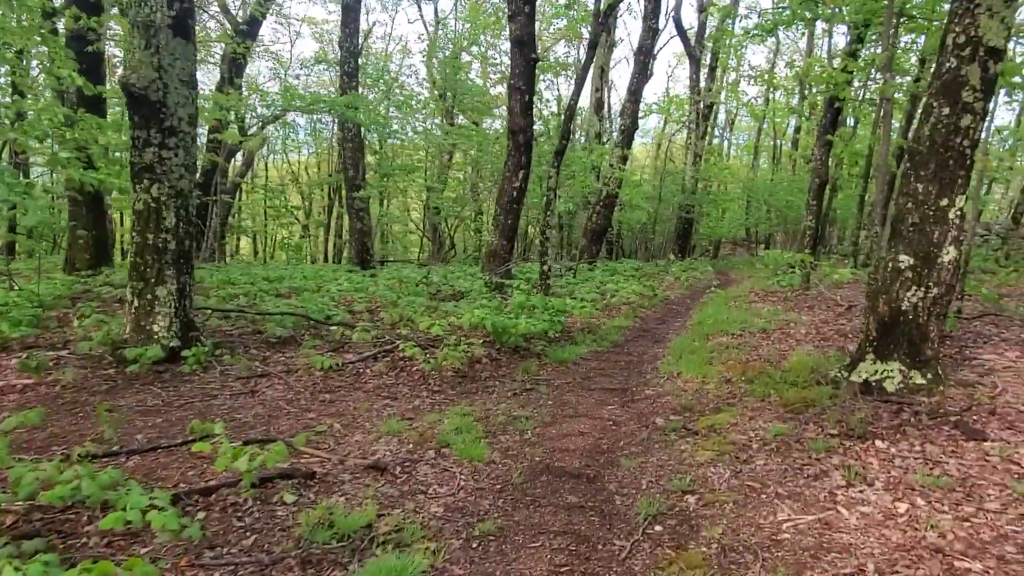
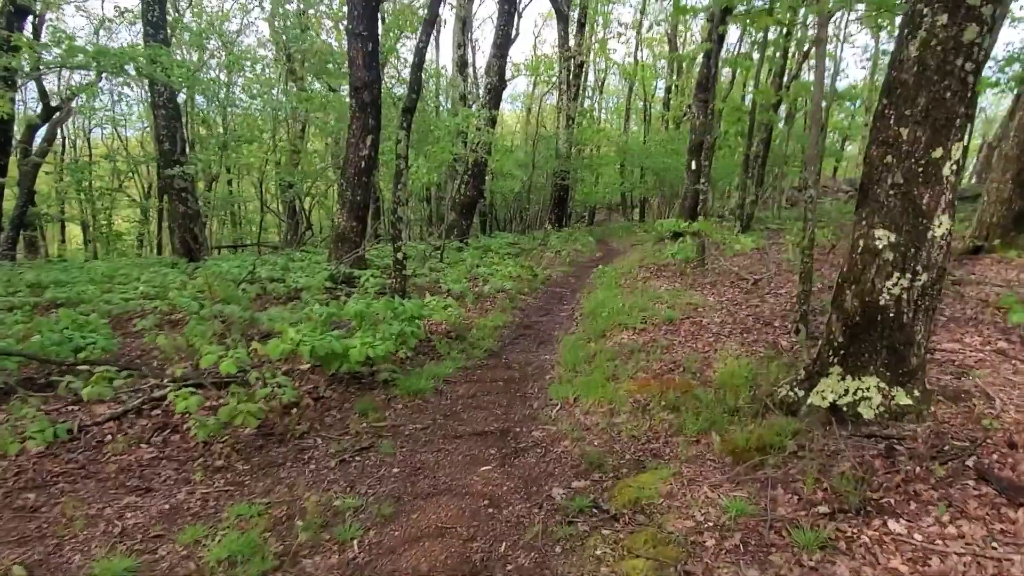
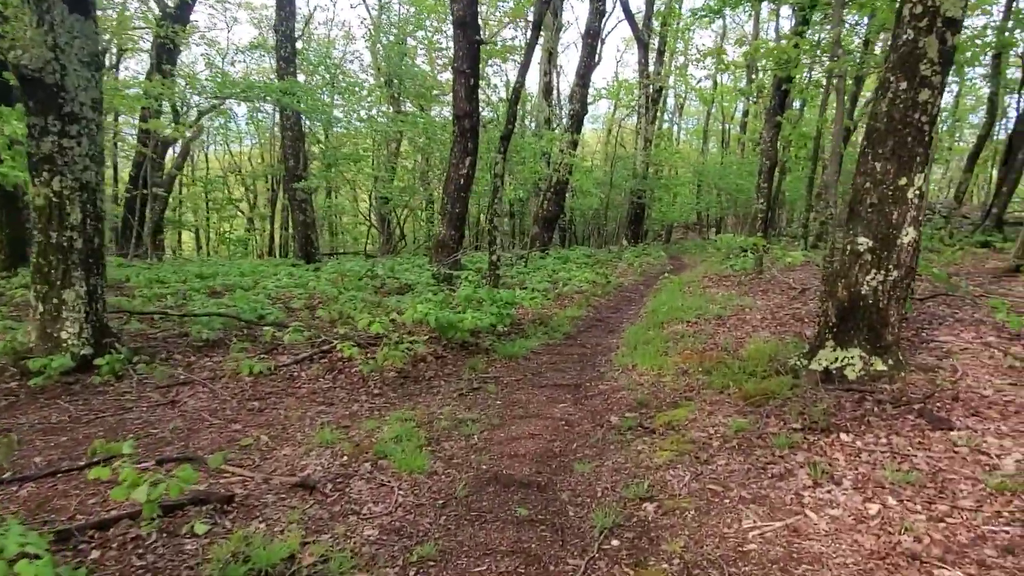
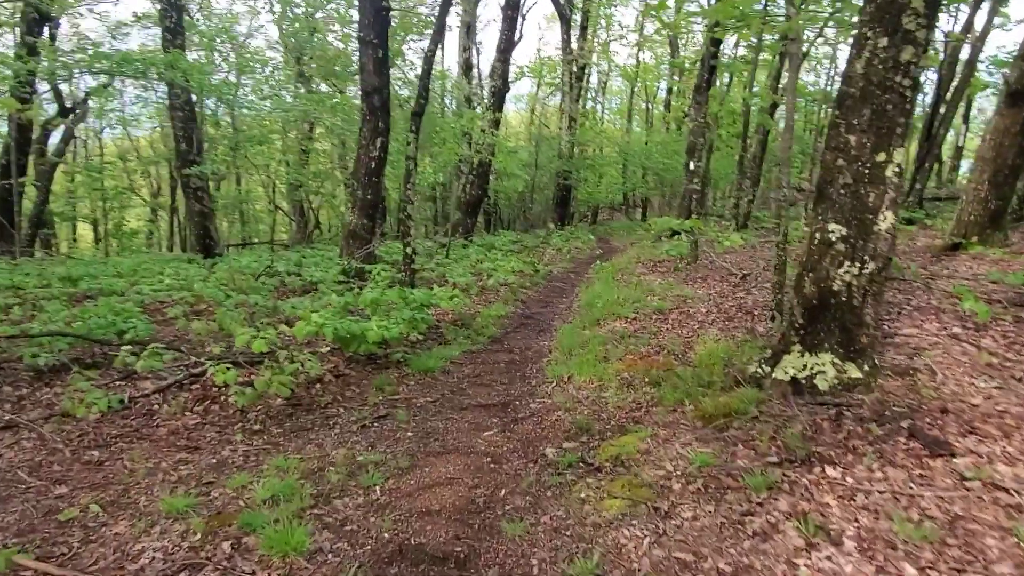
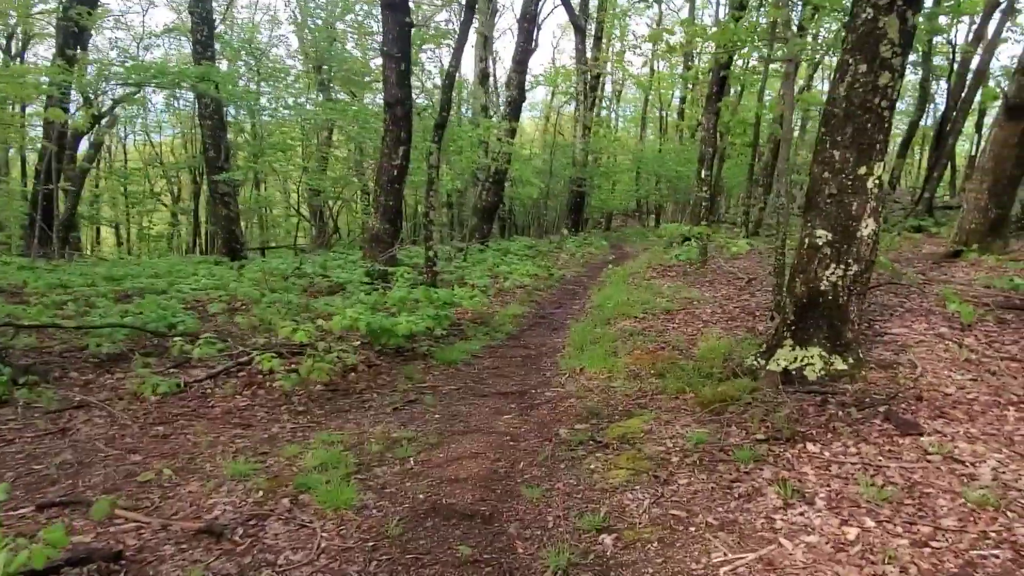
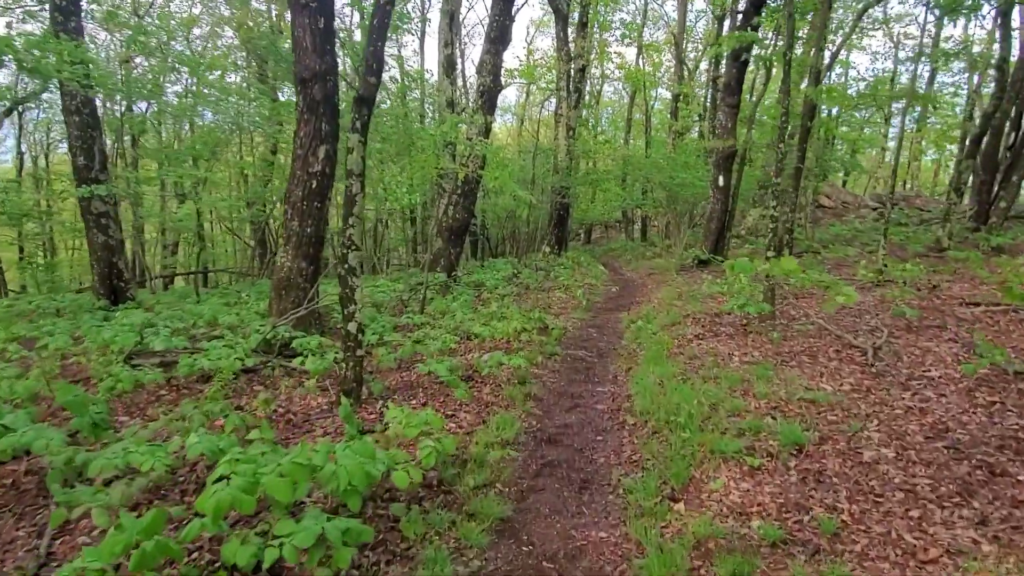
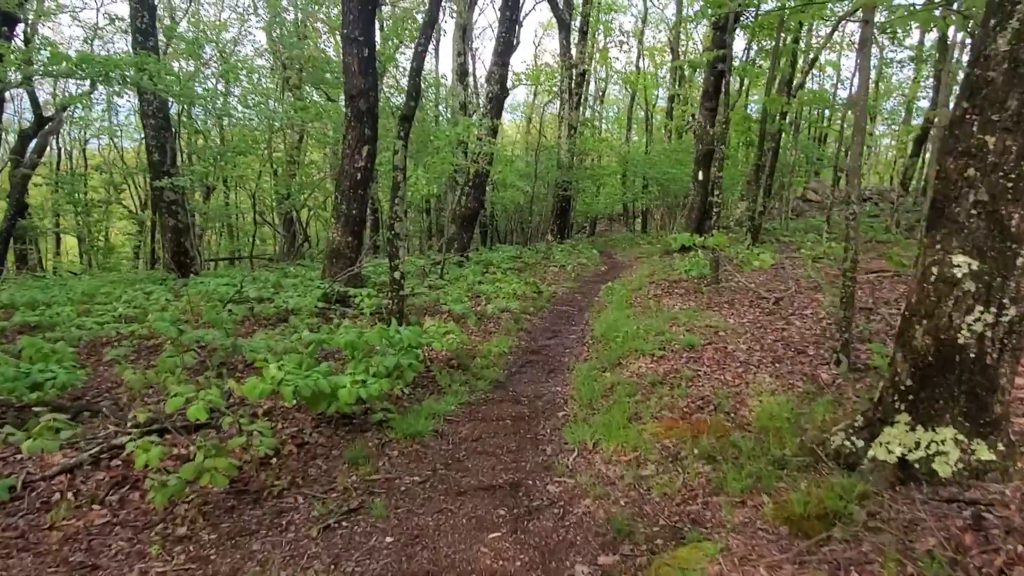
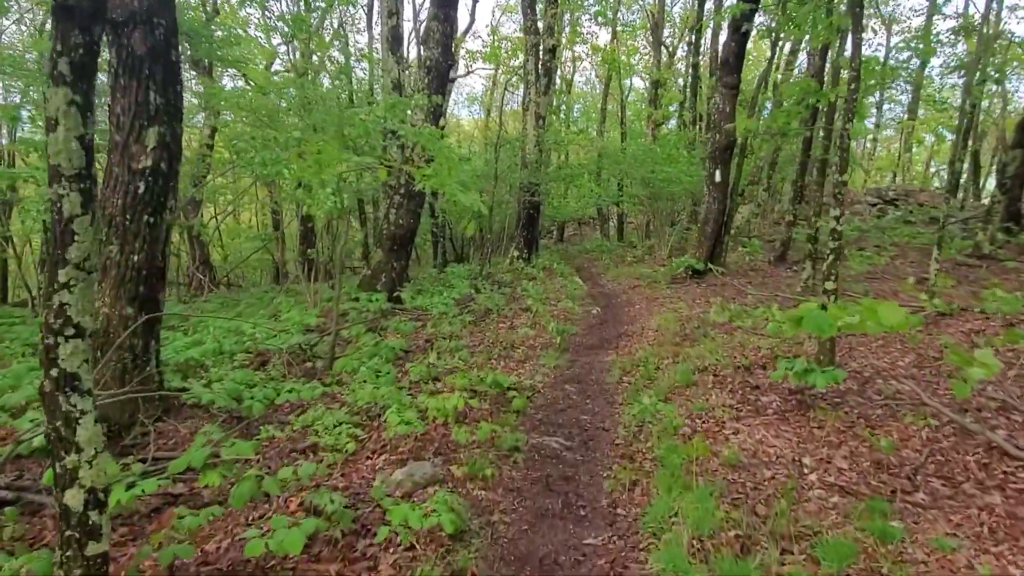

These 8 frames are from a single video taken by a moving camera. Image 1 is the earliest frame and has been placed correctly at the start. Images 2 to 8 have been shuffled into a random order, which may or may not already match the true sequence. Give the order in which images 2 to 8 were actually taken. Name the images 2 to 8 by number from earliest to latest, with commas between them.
3, 5, 4, 2, 7, 6, 8
